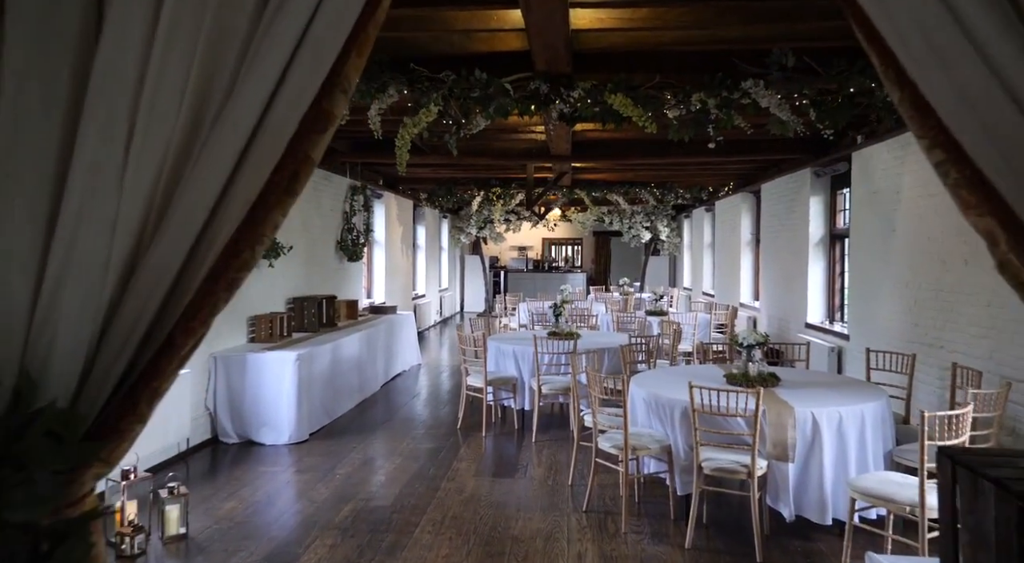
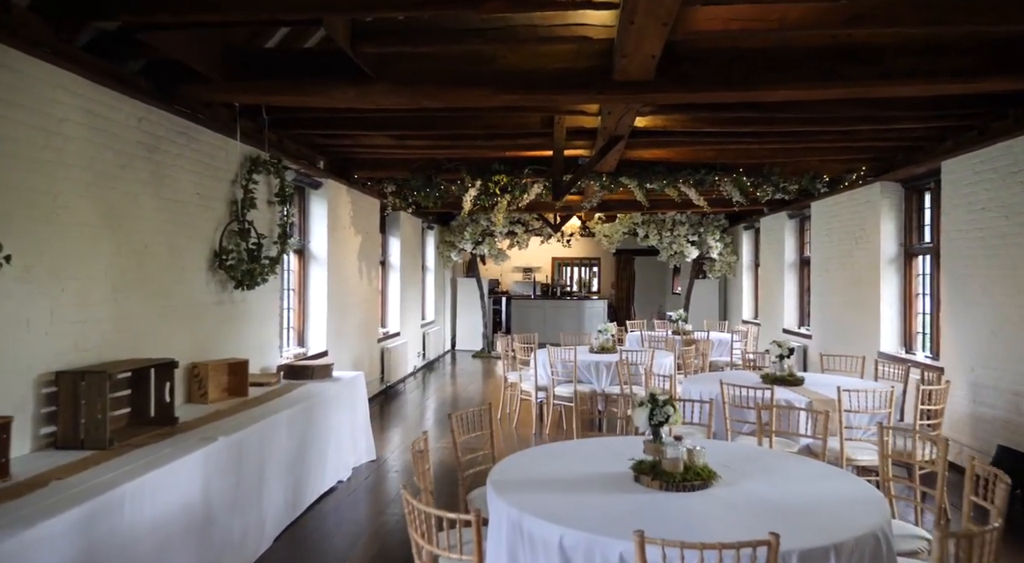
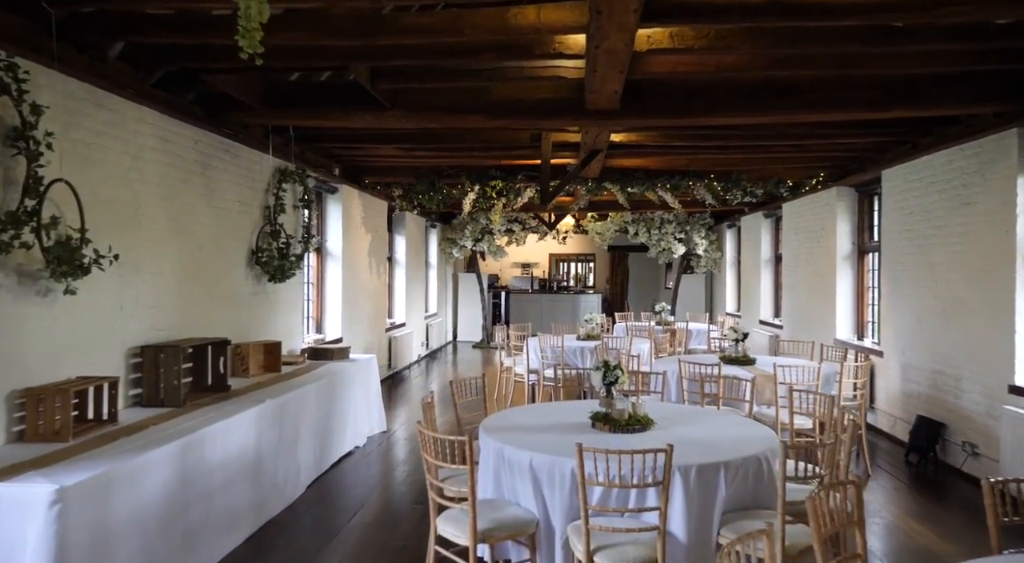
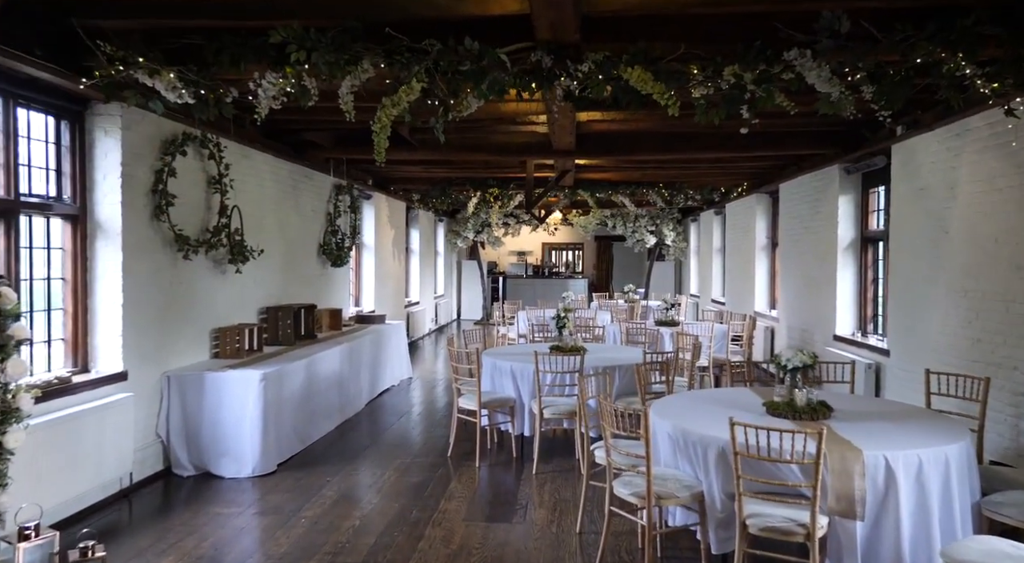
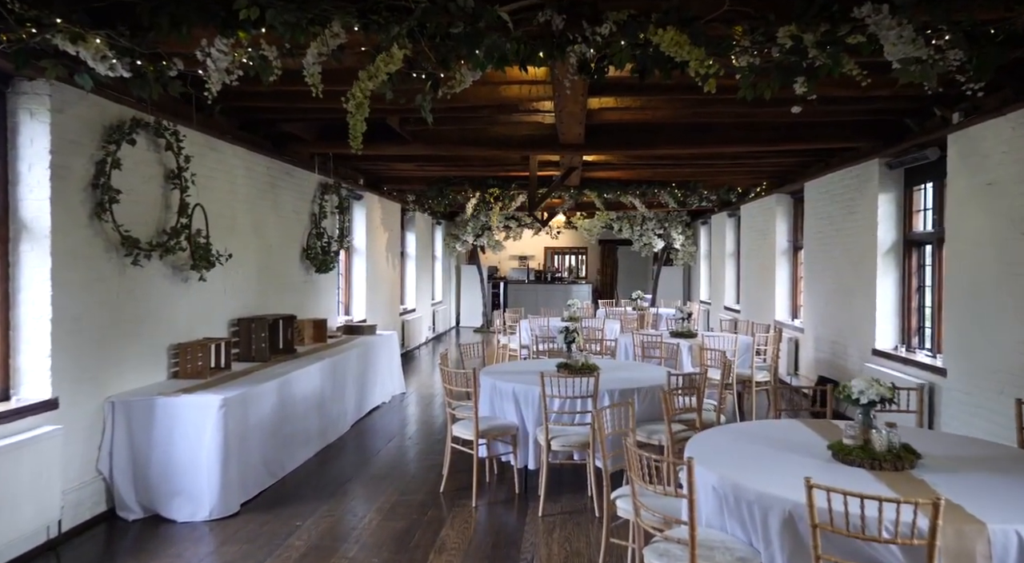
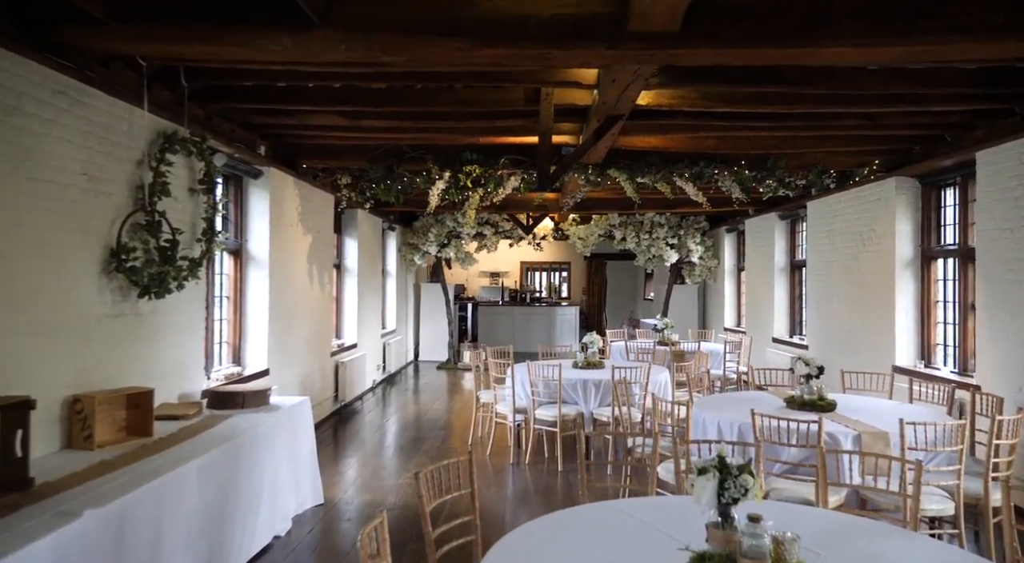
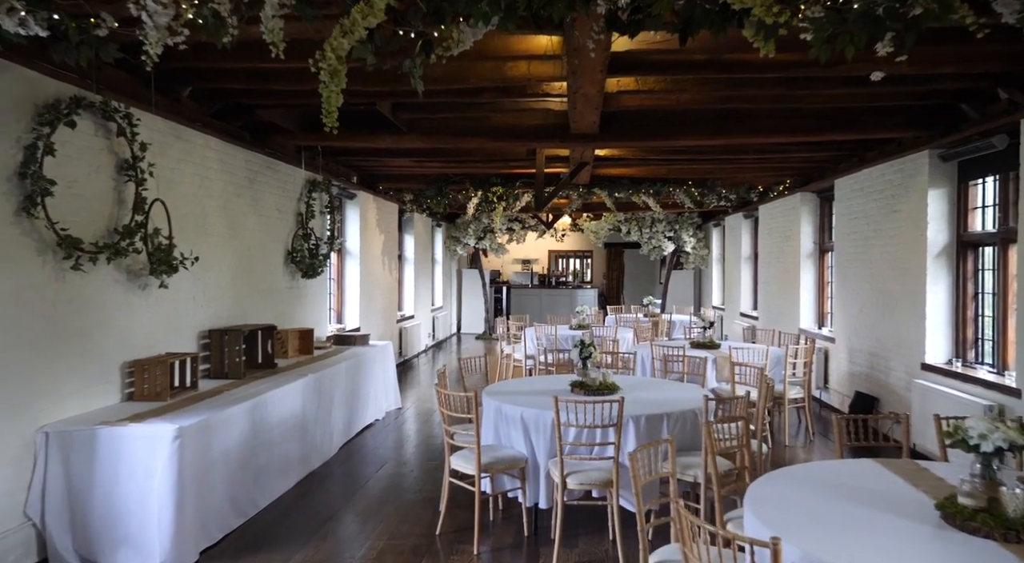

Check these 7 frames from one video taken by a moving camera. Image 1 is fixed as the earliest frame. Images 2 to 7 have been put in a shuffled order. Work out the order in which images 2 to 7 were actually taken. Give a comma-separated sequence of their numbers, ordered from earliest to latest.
4, 5, 7, 3, 2, 6
